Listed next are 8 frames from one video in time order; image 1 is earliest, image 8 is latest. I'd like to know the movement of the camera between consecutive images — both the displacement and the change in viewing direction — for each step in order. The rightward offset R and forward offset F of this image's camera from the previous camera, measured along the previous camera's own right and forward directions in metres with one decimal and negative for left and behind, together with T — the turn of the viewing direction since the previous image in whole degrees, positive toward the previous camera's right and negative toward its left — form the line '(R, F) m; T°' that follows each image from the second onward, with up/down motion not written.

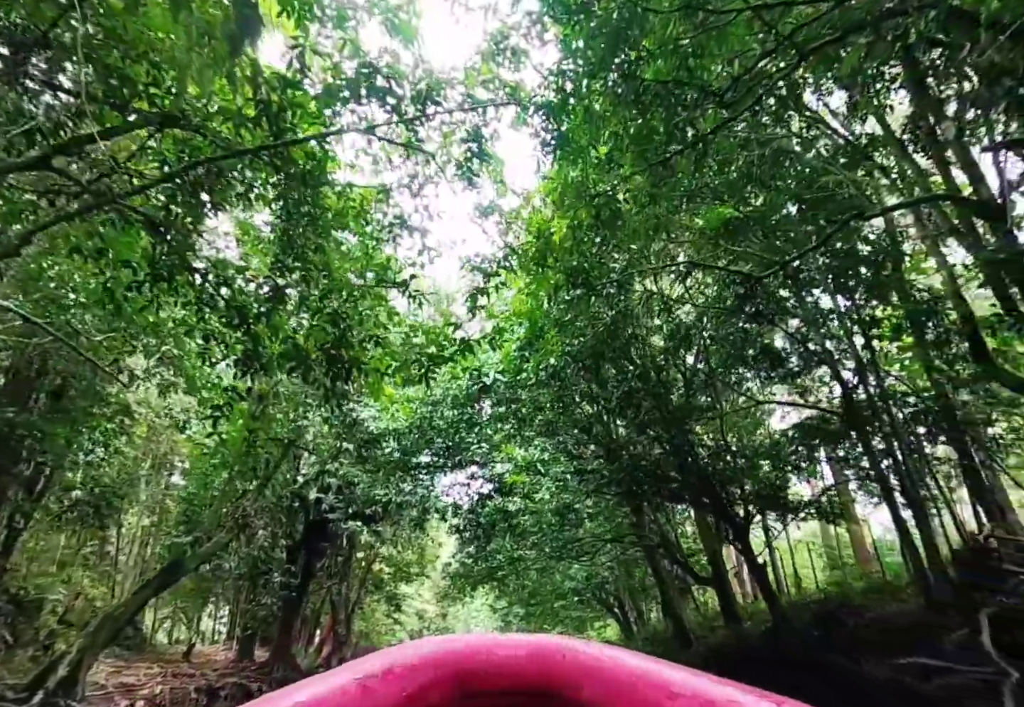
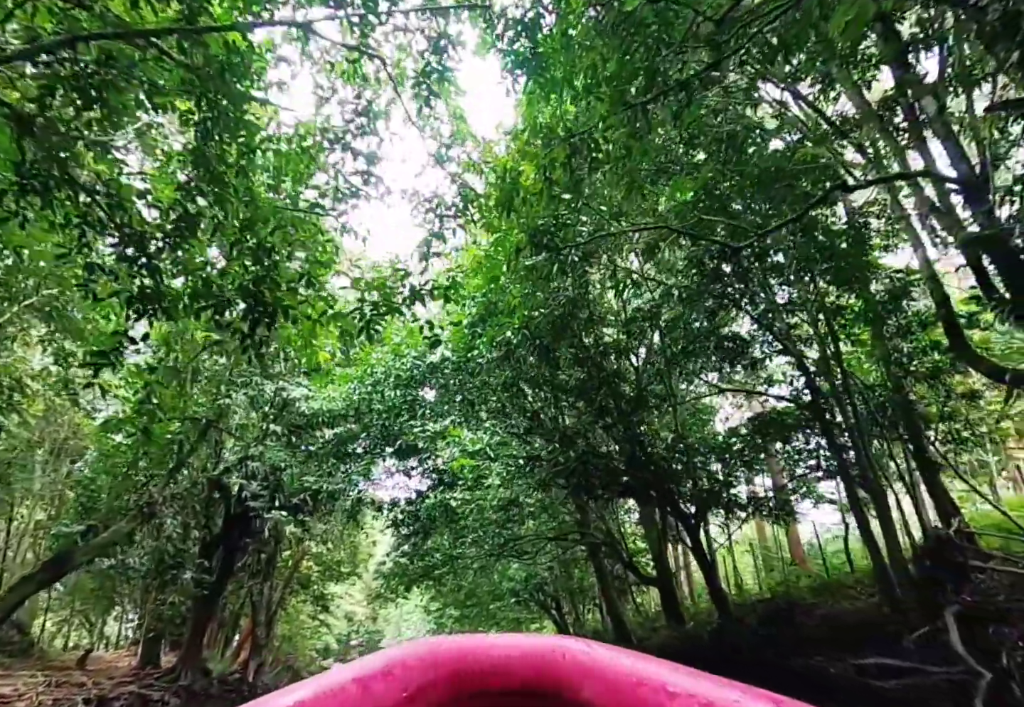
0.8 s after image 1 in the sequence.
(-0.1, +0.5) m; +5°
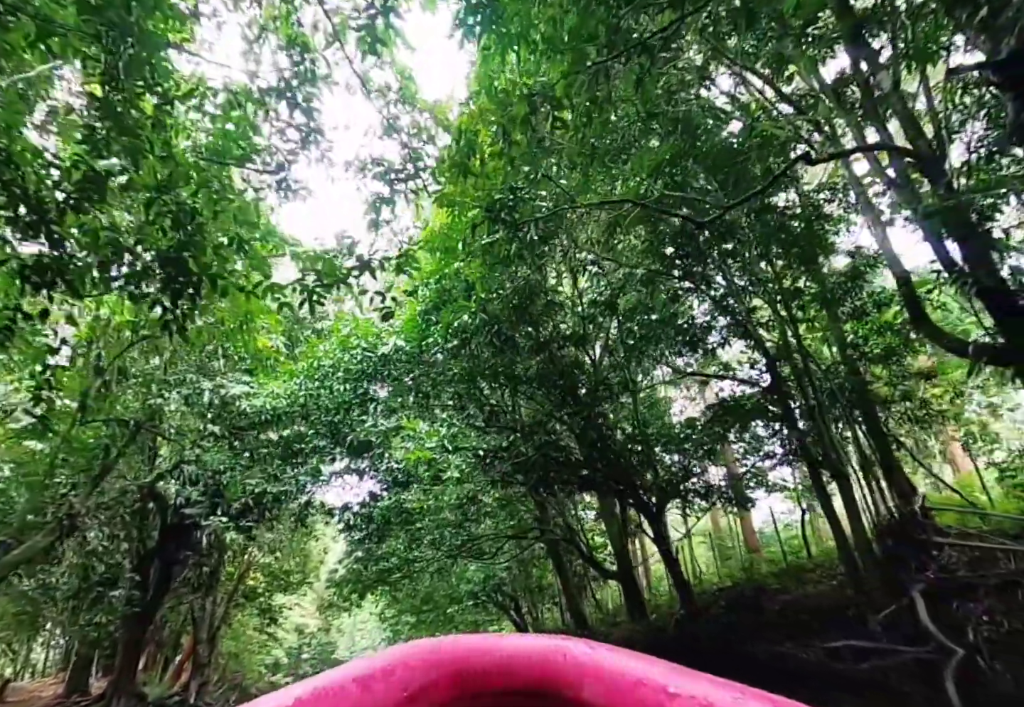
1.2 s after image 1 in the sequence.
(0.0, +0.3) m; +4°
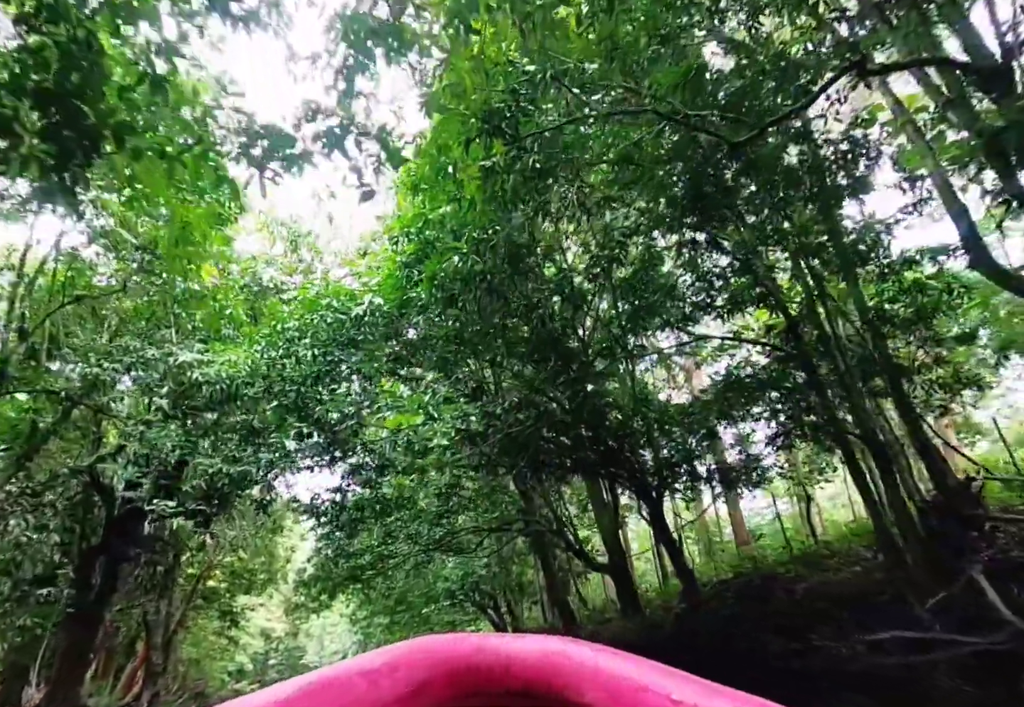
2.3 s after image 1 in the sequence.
(-0.2, +0.7) m; +2°
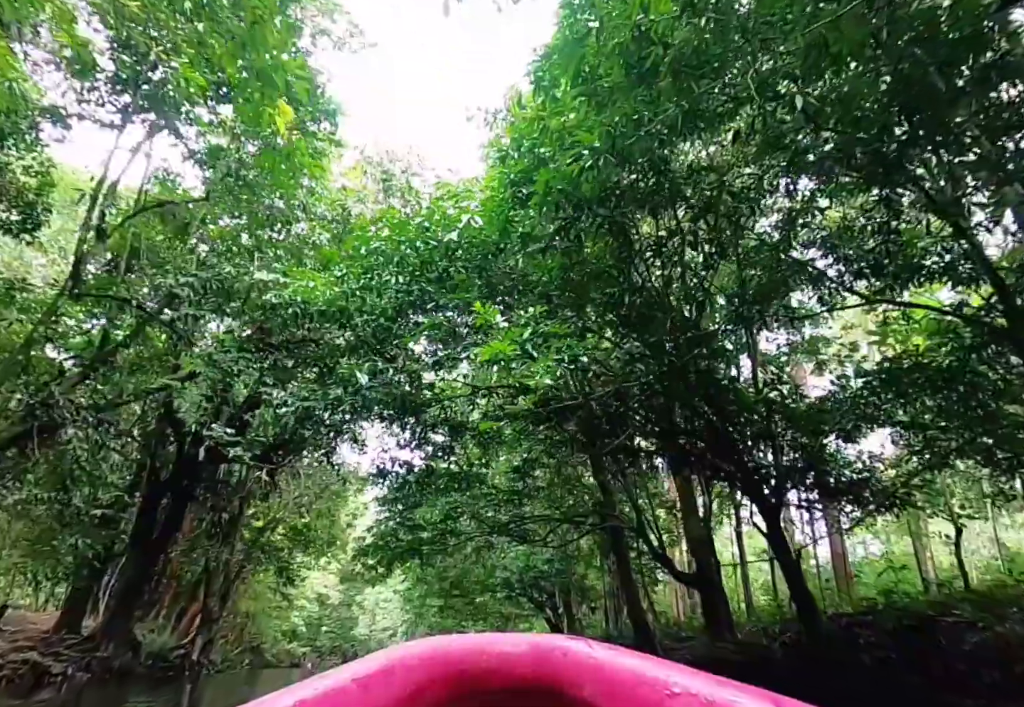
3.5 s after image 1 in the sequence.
(-0.2, +0.8) m; -7°
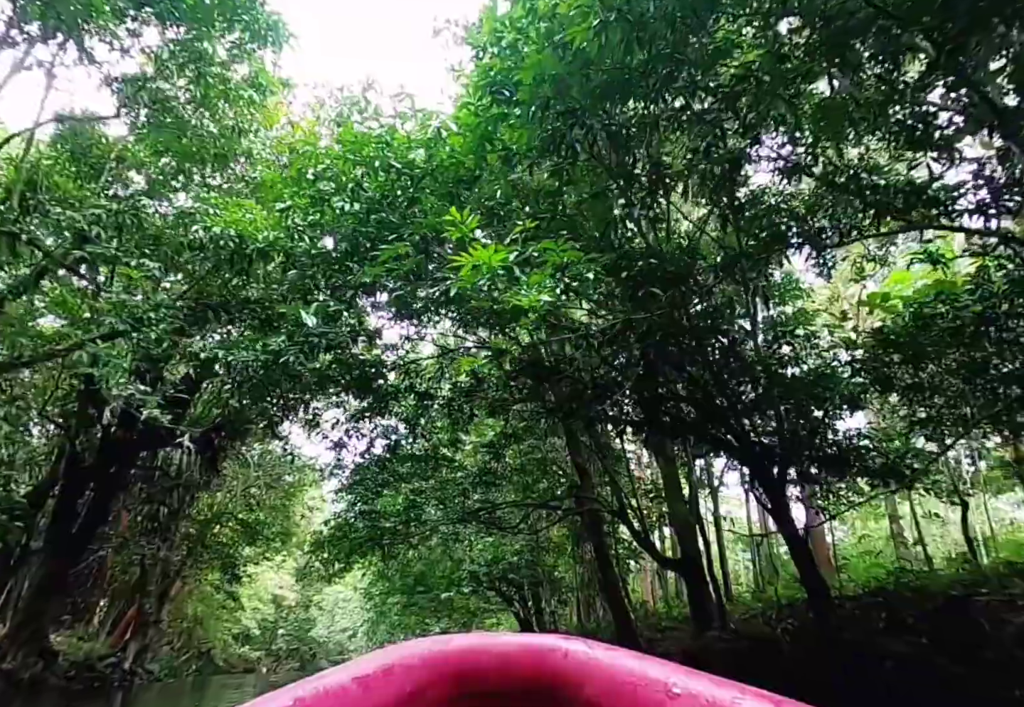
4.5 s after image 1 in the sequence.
(-0.1, +0.7) m; +3°
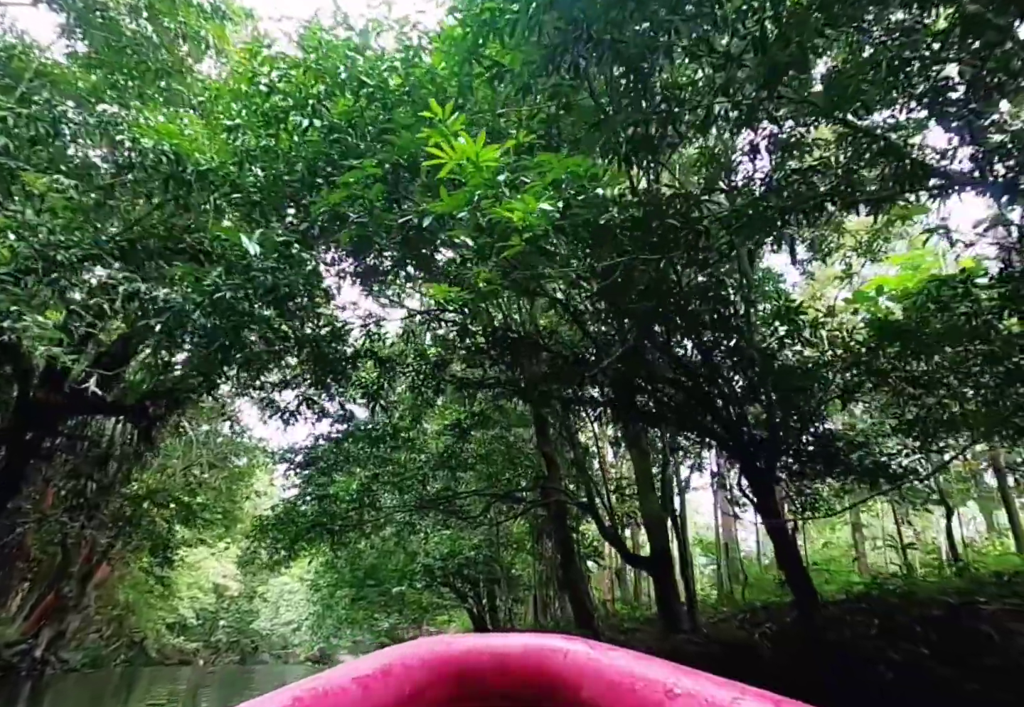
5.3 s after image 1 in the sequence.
(-0.1, +0.5) m; +3°
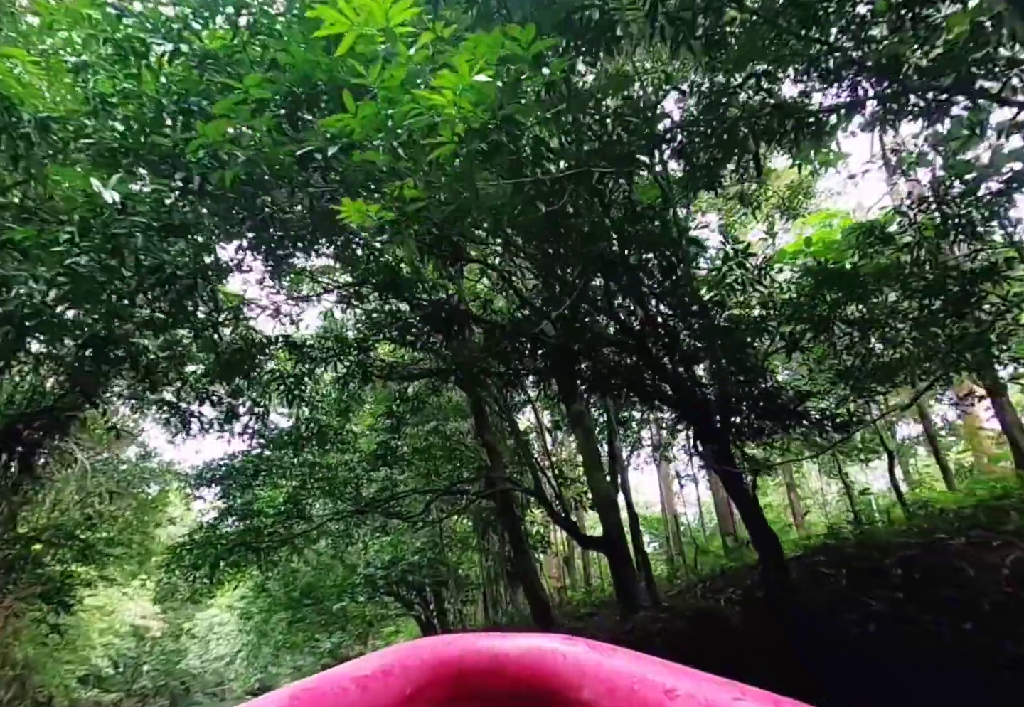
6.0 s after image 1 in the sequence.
(-0.1, +0.4) m; +7°
